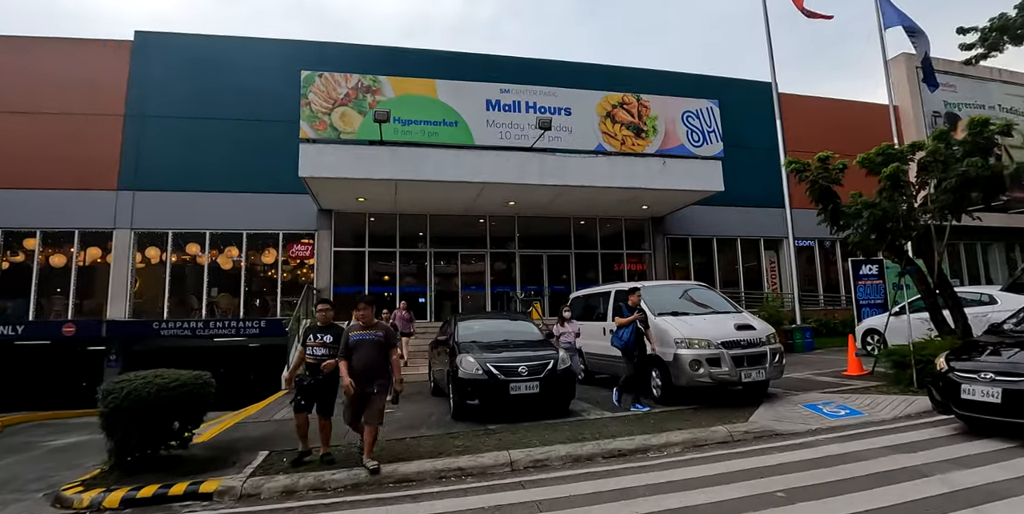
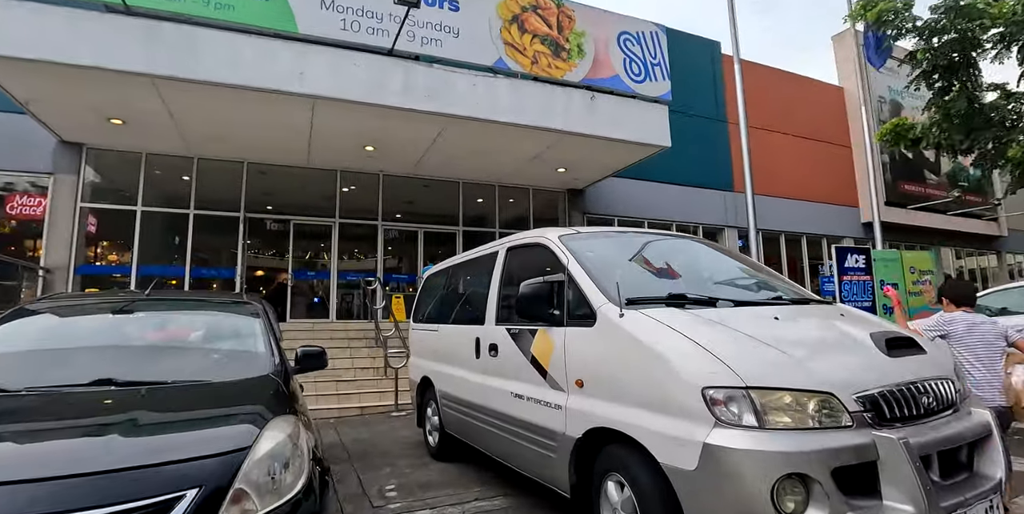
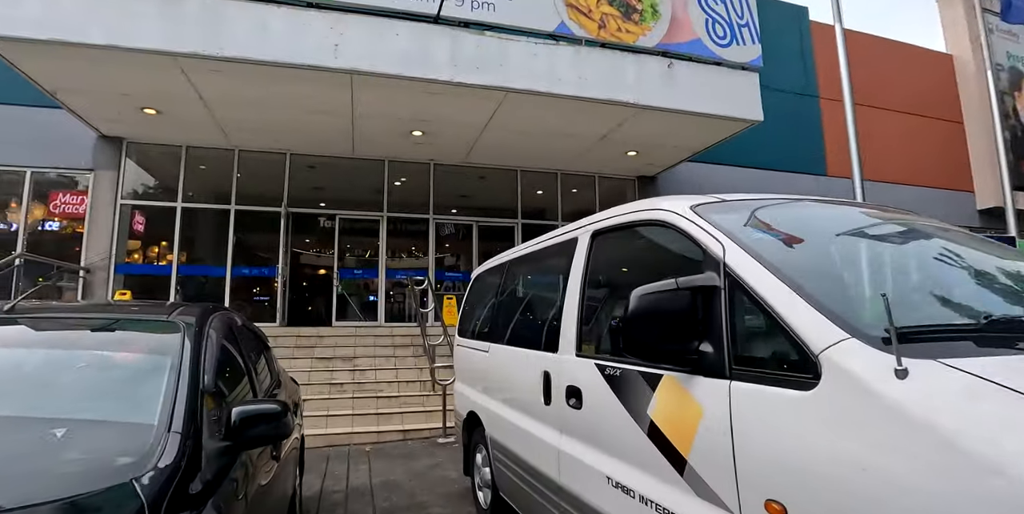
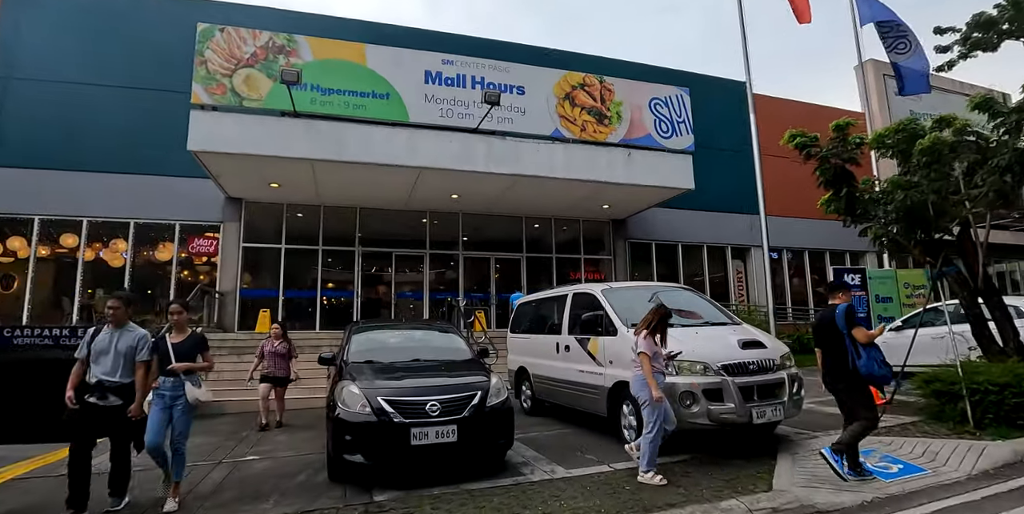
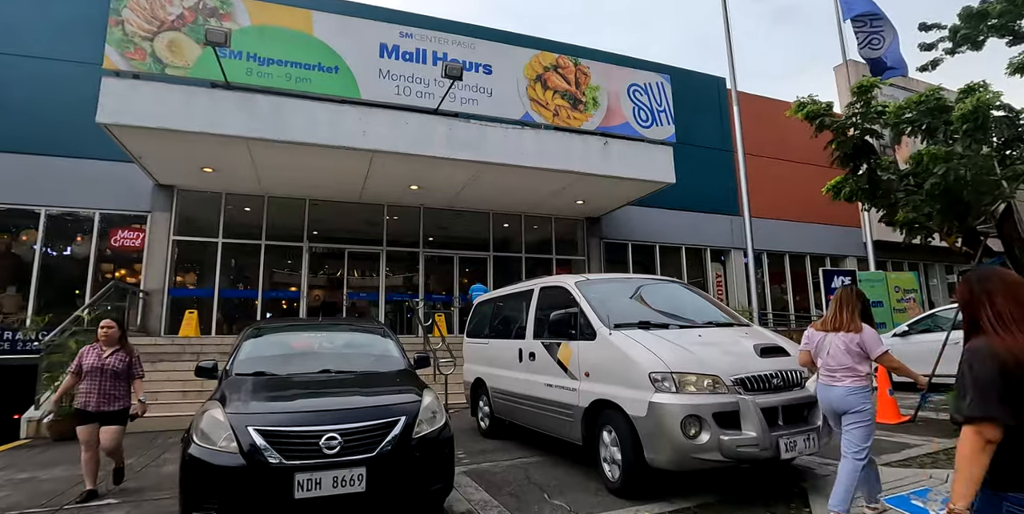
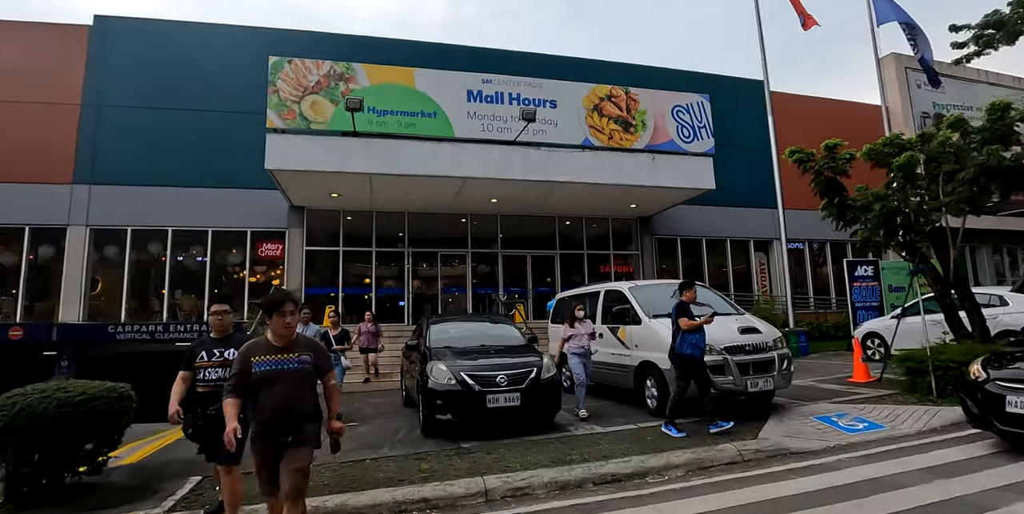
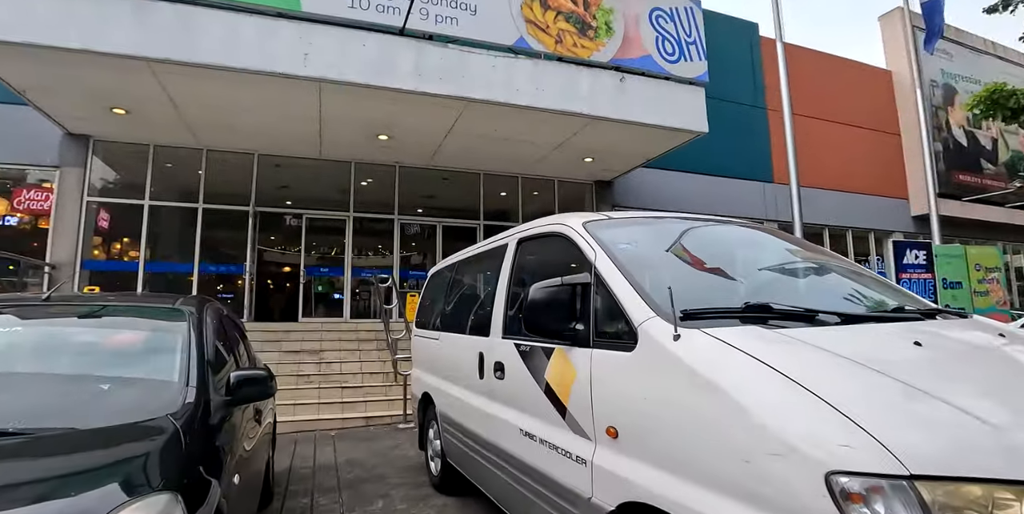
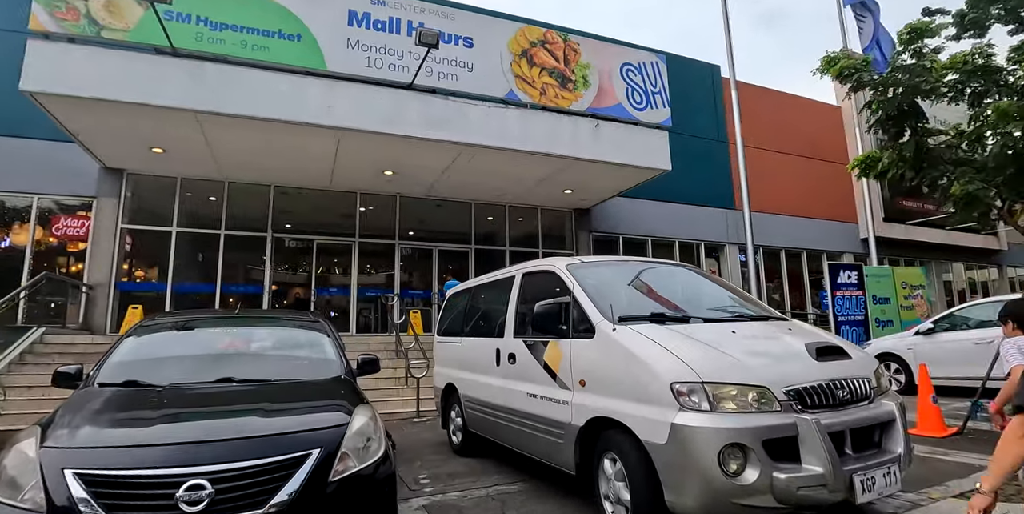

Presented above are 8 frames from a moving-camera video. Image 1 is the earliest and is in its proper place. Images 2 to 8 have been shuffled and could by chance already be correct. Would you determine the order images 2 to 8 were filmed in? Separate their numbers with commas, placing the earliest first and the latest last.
6, 4, 5, 8, 2, 7, 3
